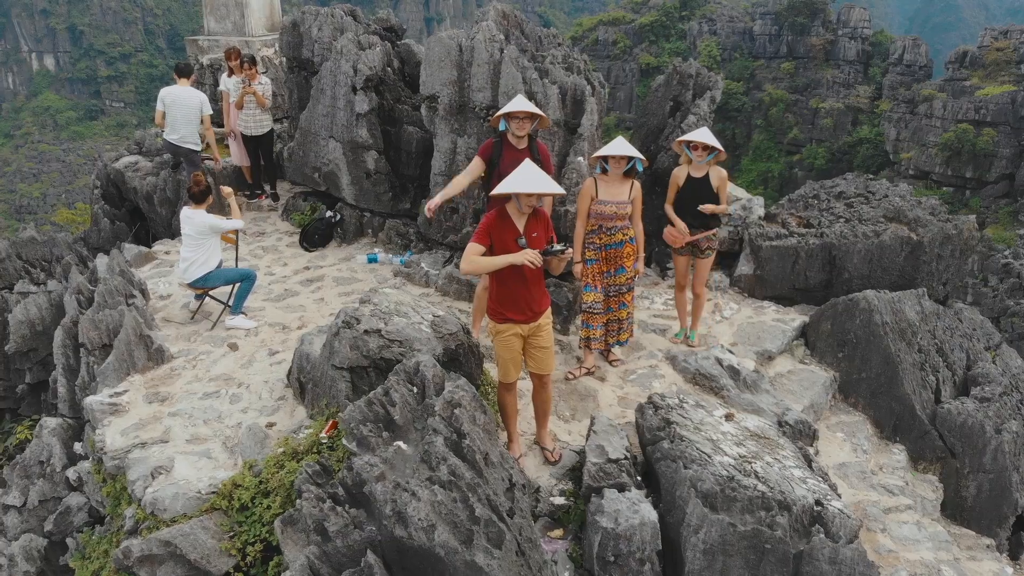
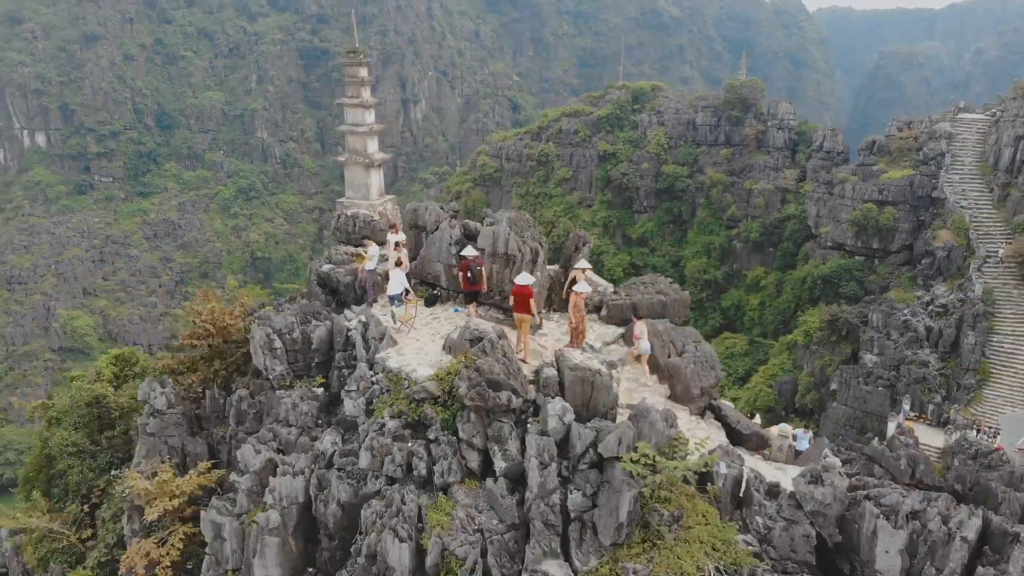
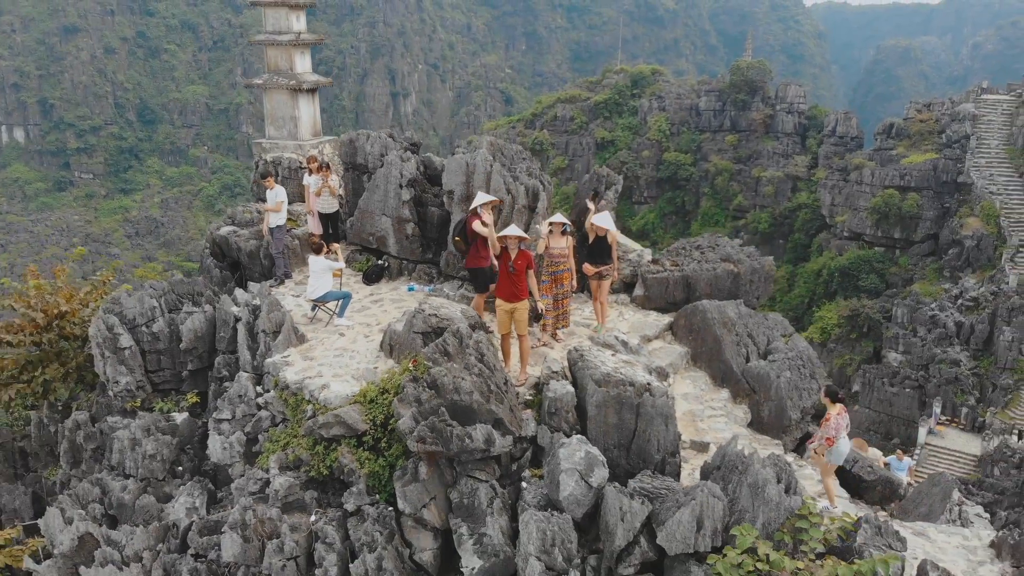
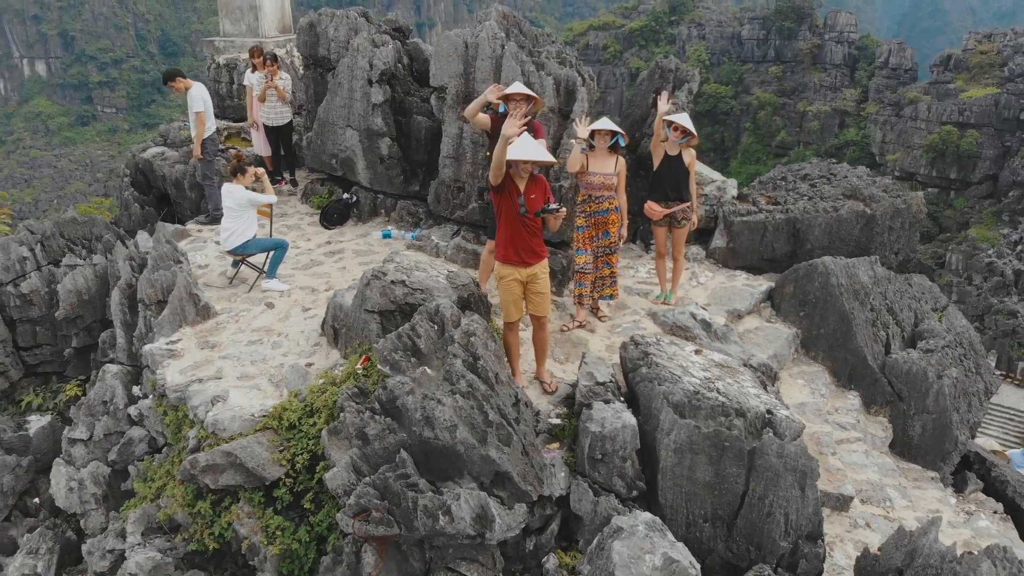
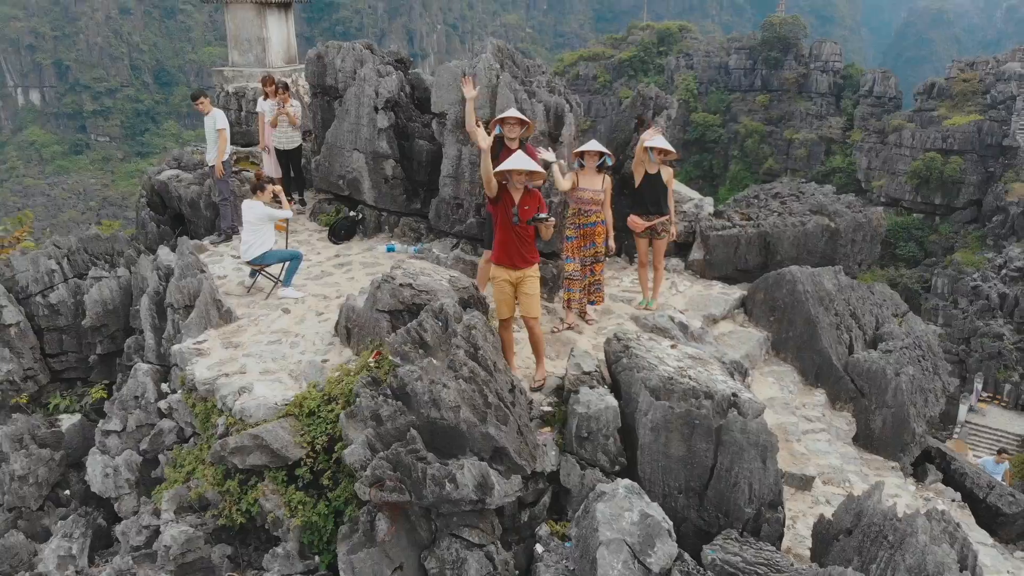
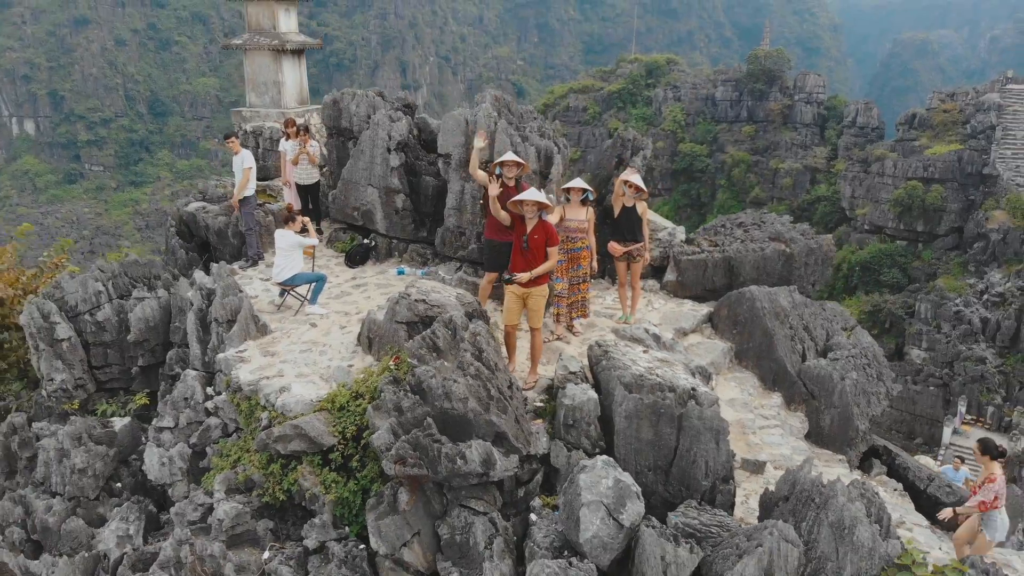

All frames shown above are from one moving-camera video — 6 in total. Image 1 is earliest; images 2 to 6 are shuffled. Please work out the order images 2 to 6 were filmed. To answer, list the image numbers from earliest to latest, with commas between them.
4, 5, 6, 3, 2
